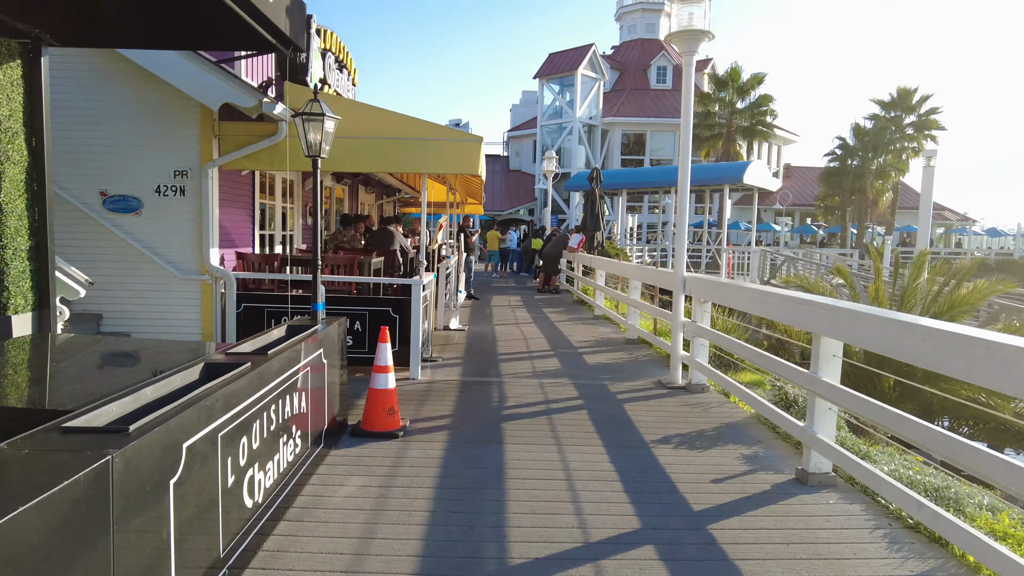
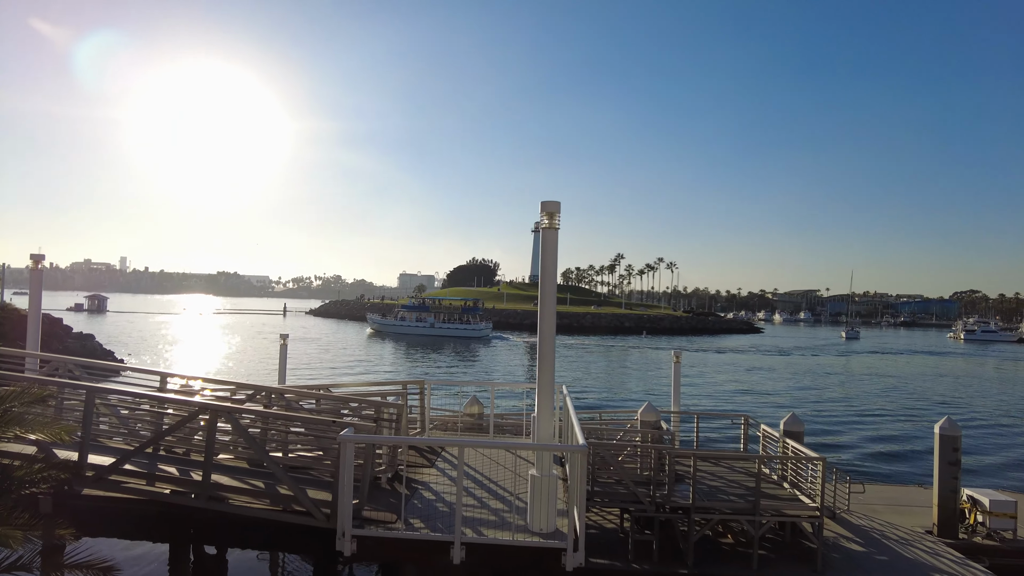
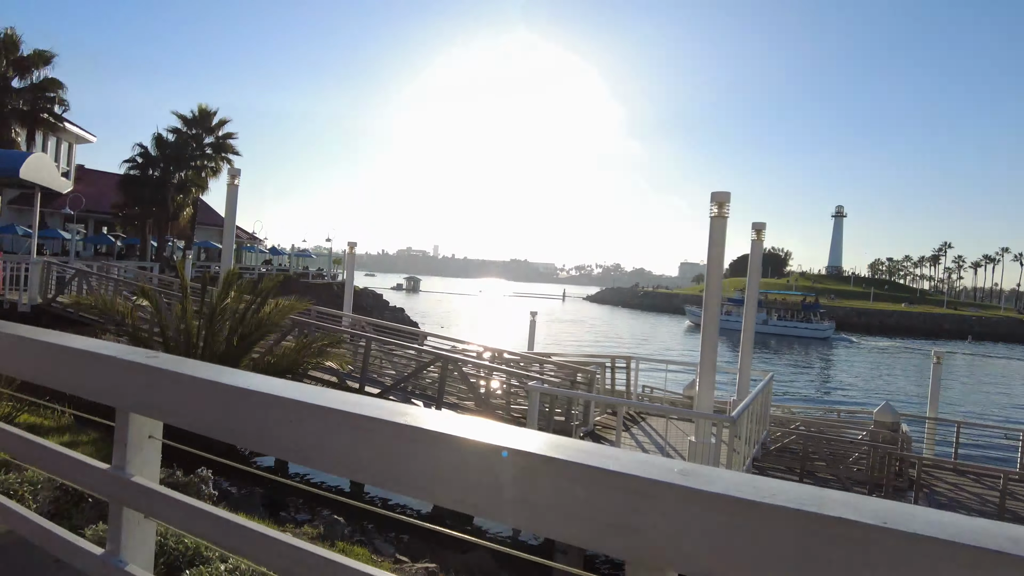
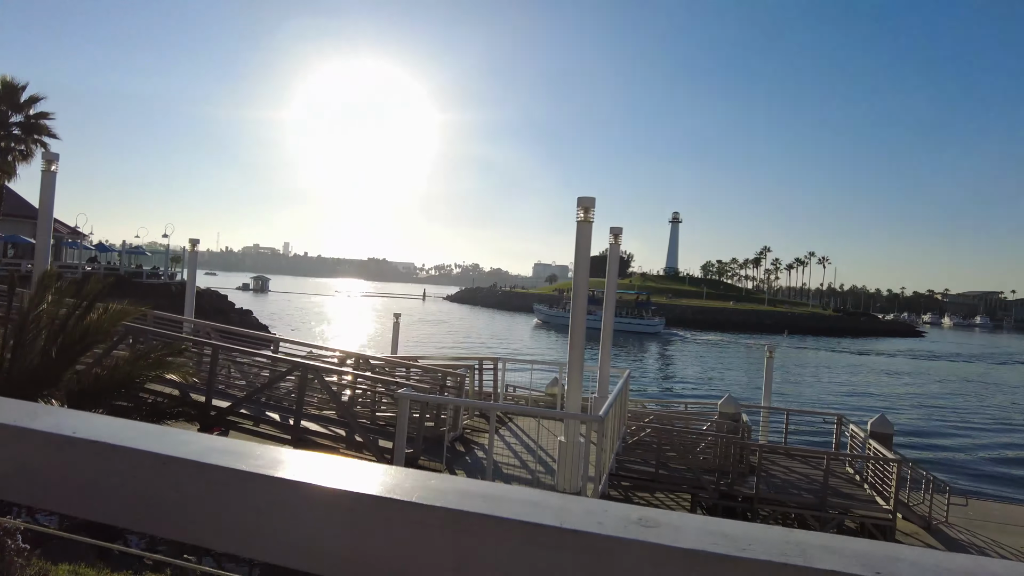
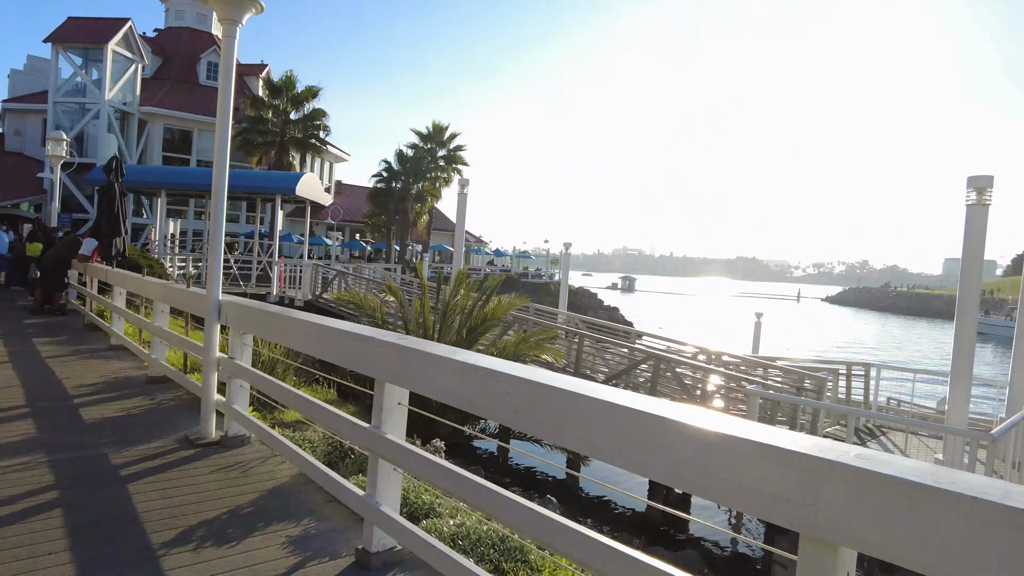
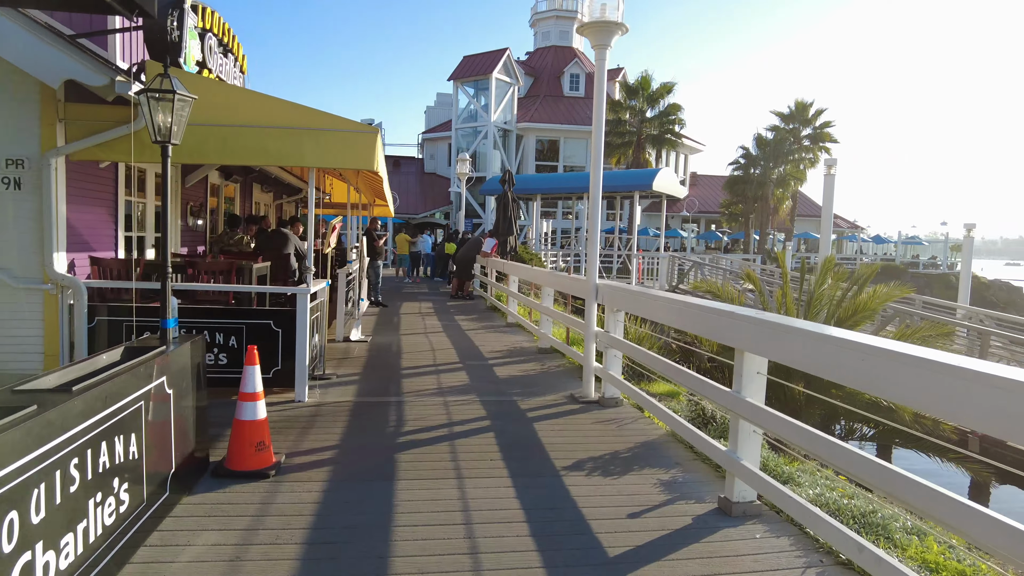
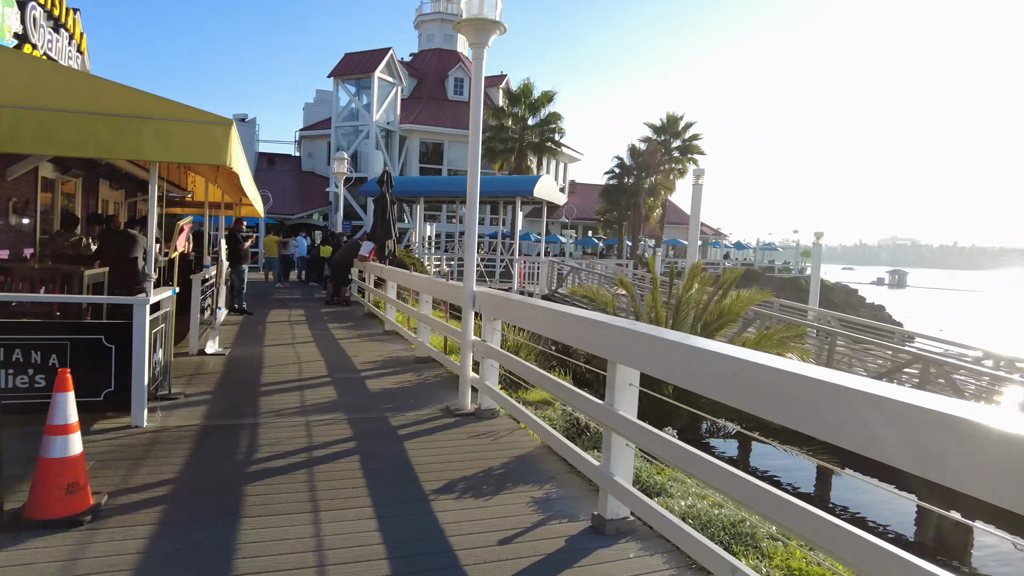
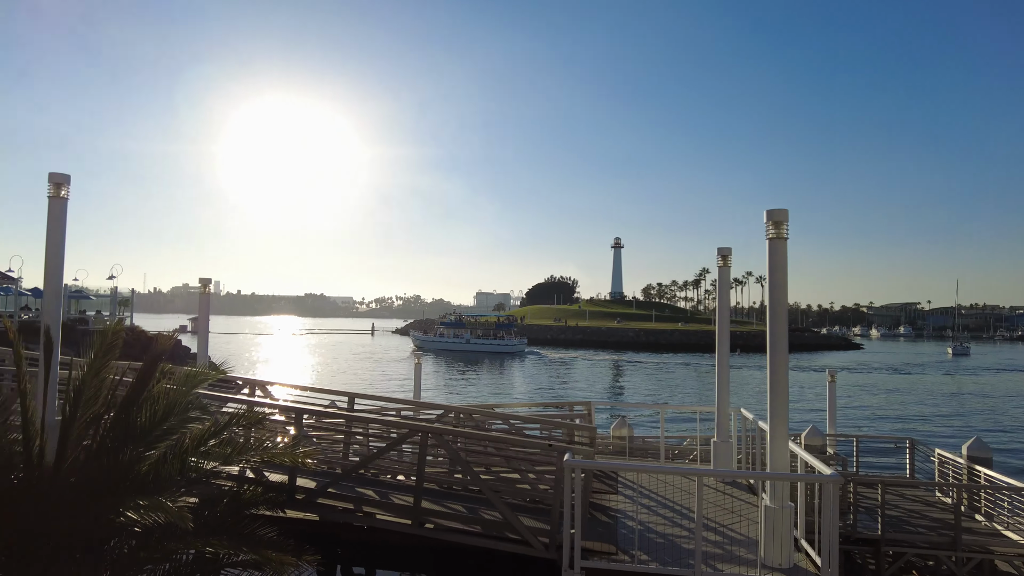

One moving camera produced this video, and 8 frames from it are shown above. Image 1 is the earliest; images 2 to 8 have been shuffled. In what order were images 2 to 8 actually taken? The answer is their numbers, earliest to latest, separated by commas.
6, 7, 5, 3, 4, 2, 8
